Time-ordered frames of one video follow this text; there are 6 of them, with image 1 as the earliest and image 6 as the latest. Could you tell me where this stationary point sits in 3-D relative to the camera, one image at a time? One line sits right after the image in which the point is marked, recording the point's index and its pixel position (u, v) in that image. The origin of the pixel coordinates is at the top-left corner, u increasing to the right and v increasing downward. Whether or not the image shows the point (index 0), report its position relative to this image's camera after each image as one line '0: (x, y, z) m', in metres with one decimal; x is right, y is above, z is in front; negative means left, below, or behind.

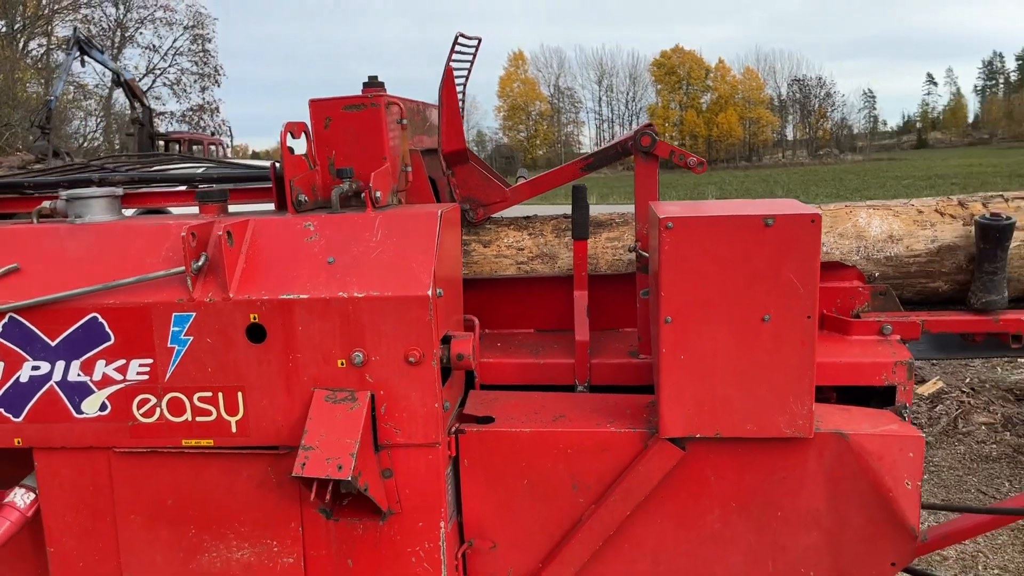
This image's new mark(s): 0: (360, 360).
0: (-0.3, -0.2, +1.8) m
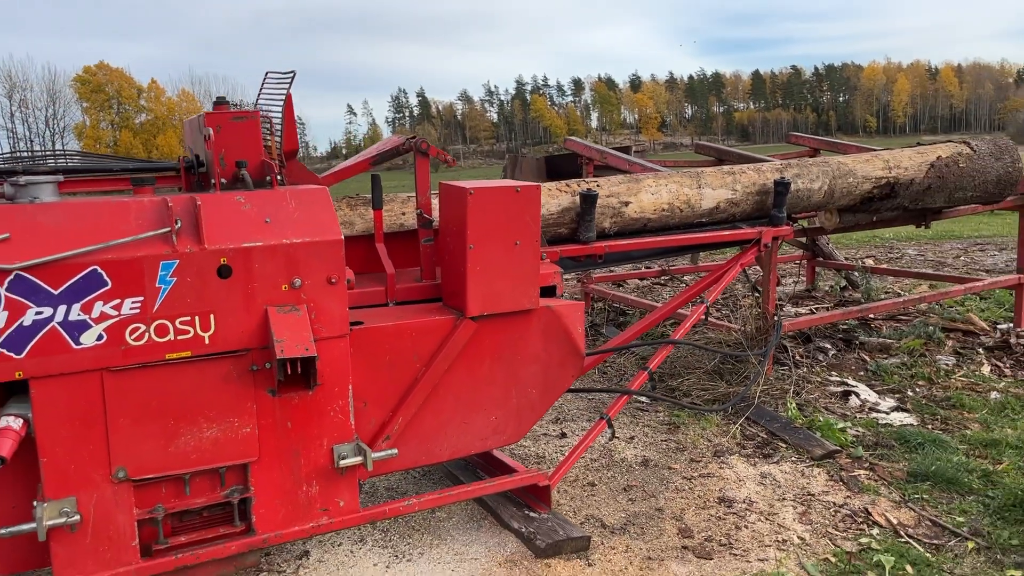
0: (-0.7, 0.0, +2.7) m
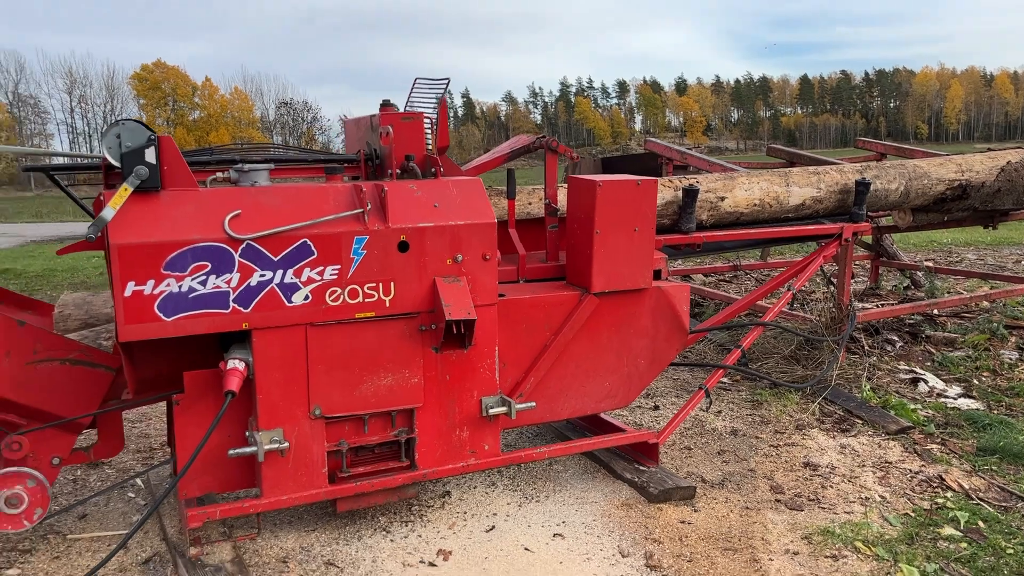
0: (-0.2, +0.1, +3.2) m
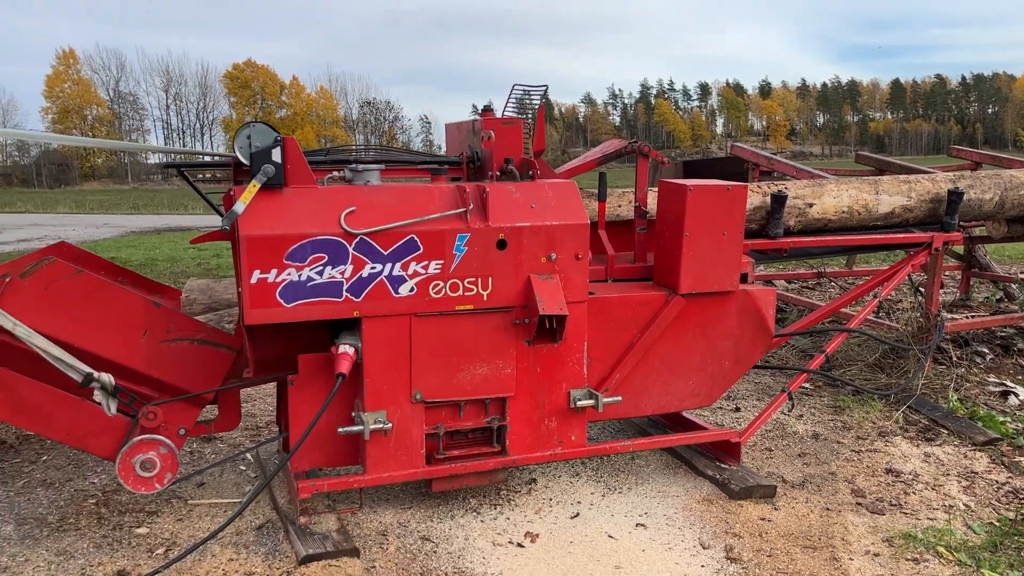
0: (+0.2, +0.1, +3.4) m
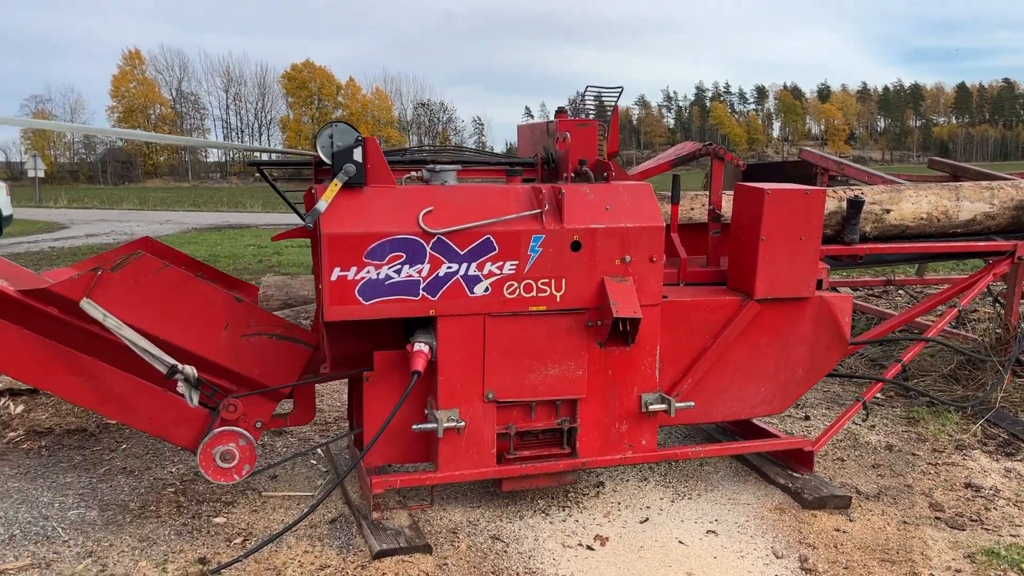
0: (+0.5, +0.1, +3.4) m
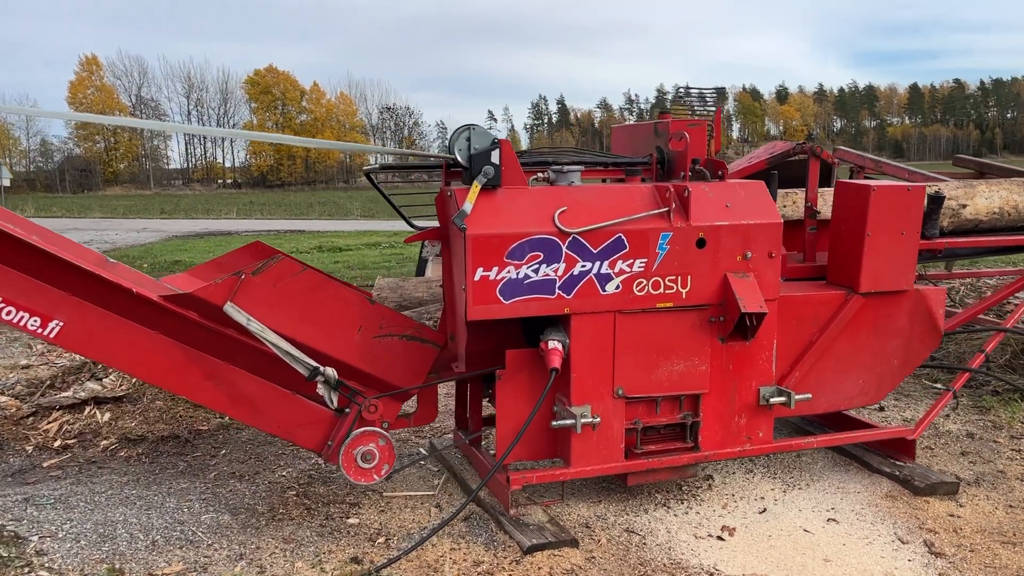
0: (+1.0, +0.1, +3.5) m
